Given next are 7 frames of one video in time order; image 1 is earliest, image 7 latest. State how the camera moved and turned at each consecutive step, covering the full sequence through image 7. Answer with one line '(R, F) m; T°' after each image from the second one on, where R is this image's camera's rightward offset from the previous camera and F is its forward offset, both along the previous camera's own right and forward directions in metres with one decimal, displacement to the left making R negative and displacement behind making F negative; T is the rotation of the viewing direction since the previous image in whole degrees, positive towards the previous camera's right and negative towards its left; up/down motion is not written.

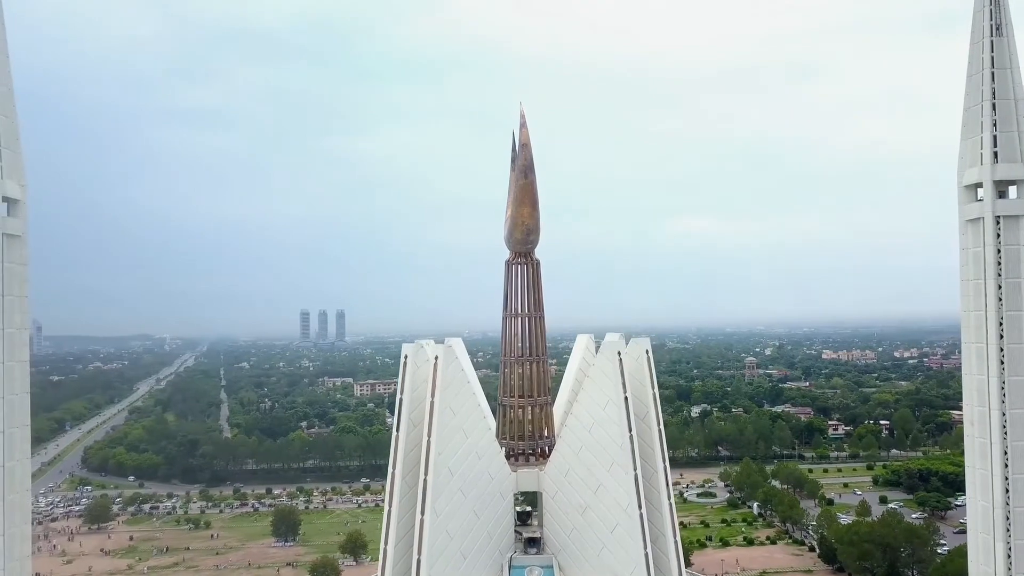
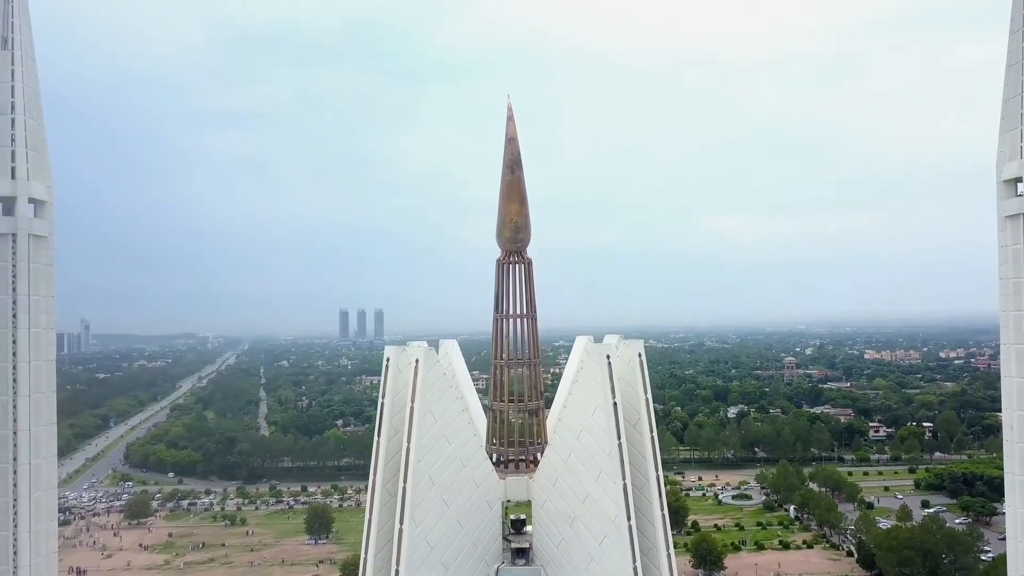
(+0.3, +0.2) m; -2°
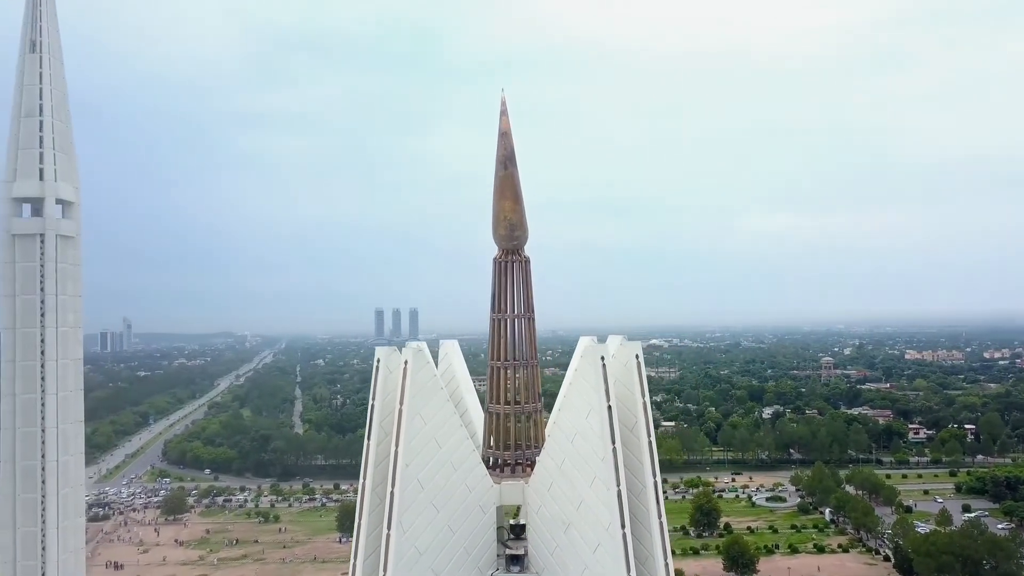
(+0.2, +0.2) m; -2°
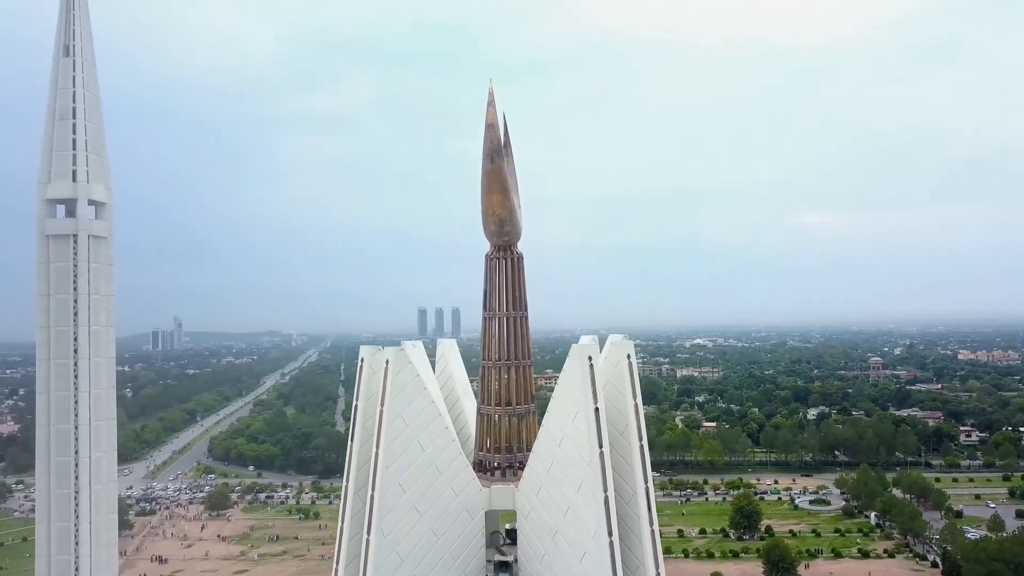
(+0.3, +0.2) m; -2°
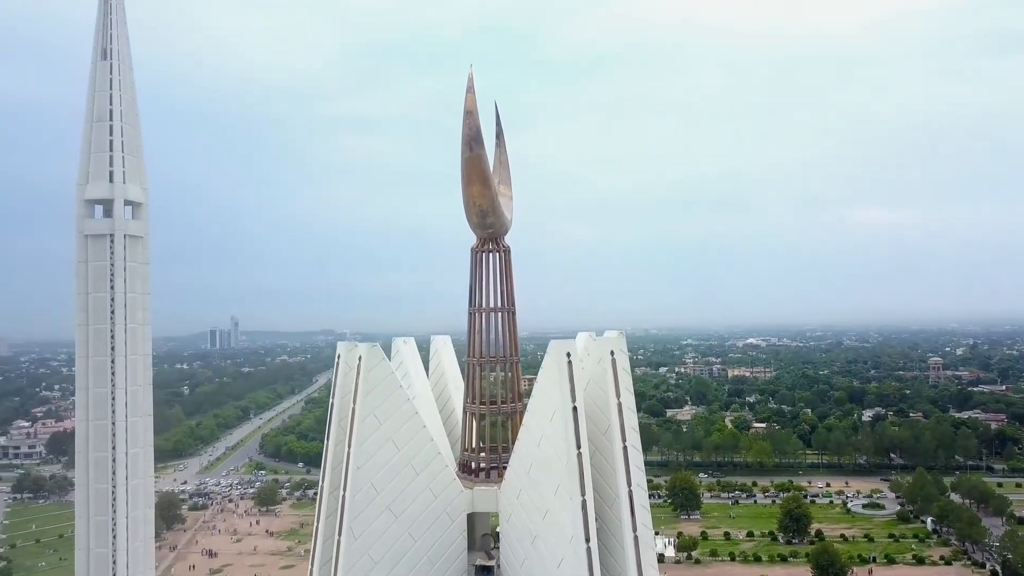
(+0.4, +0.2) m; -2°
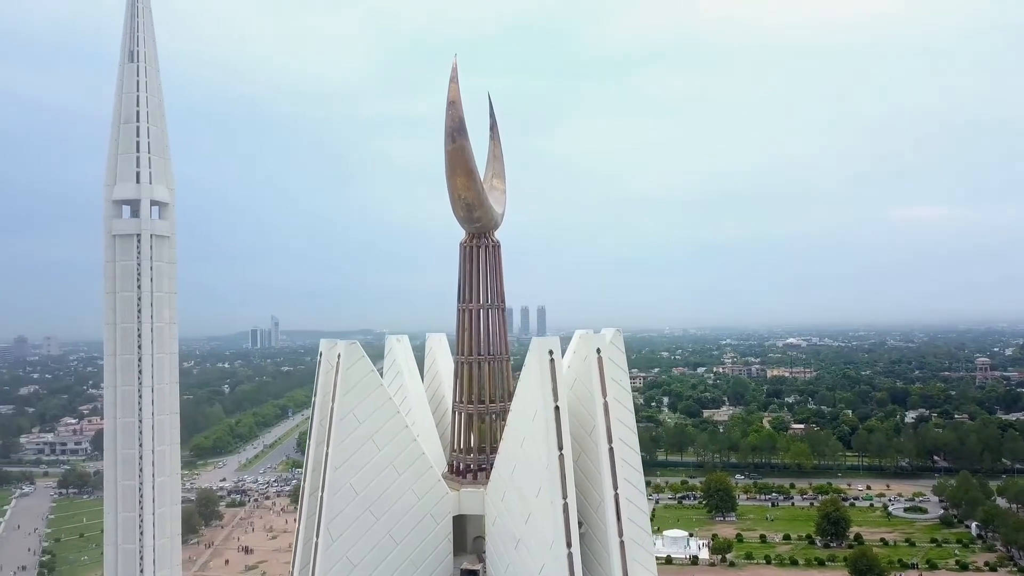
(+0.3, +0.2) m; -2°
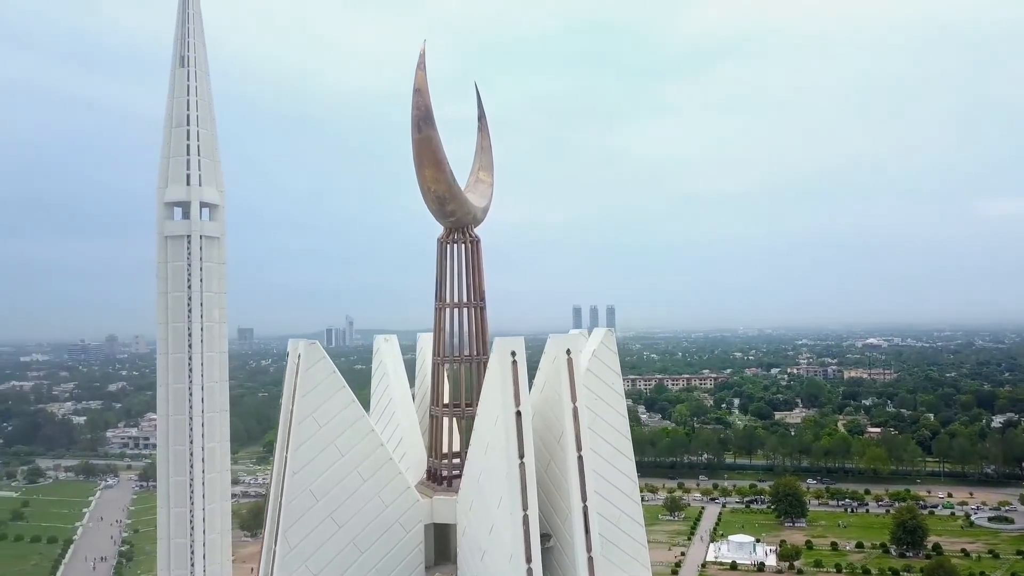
(+0.5, +0.3) m; -4°
